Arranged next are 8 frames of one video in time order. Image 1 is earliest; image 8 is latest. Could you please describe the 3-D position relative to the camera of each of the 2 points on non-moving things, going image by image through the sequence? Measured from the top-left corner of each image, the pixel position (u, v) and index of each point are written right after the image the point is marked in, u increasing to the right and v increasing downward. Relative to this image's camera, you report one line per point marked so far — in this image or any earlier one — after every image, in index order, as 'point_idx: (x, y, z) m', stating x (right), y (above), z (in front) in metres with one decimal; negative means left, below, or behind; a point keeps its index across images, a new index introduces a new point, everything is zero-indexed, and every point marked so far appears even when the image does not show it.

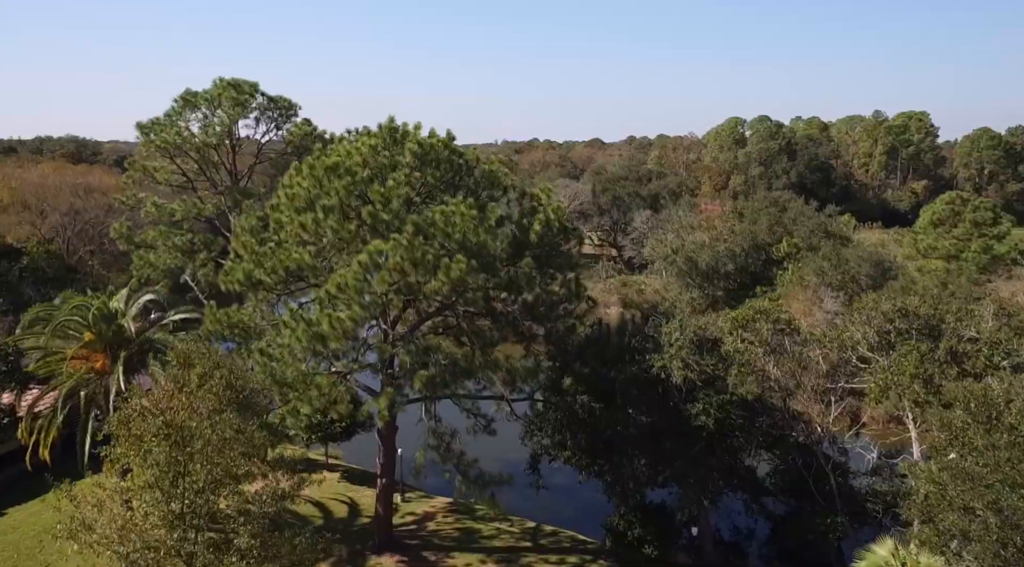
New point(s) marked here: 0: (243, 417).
0: (-4.6, -2.2, +14.8) m
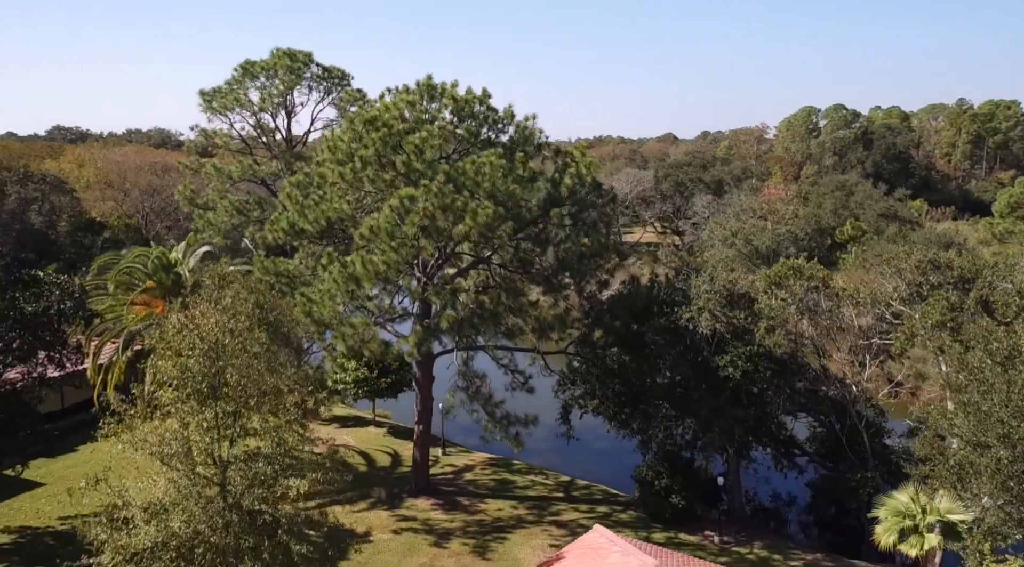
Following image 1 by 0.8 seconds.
0: (-4.3, -1.0, +15.9) m
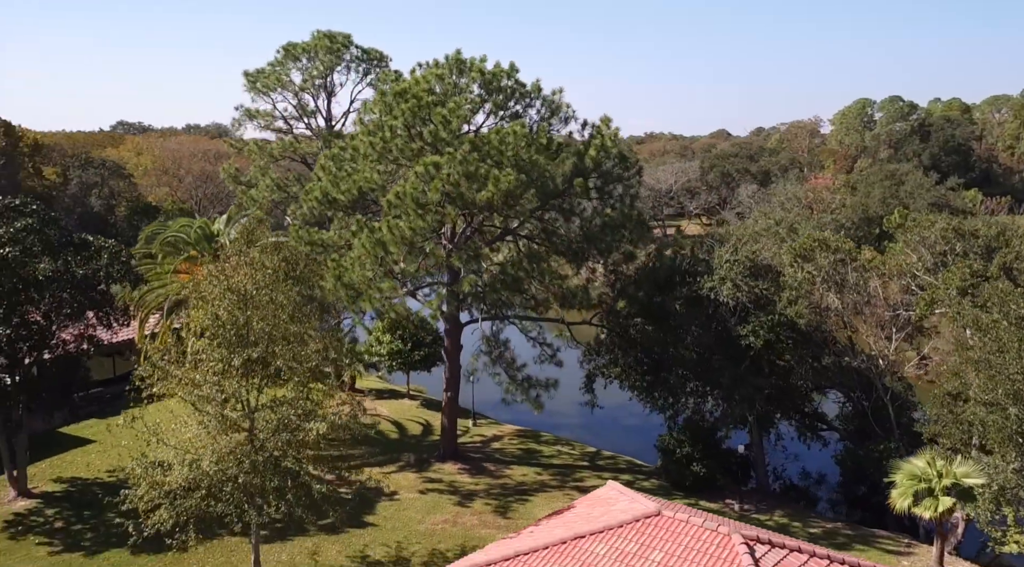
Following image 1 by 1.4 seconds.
0: (-4.0, -0.3, +16.7) m
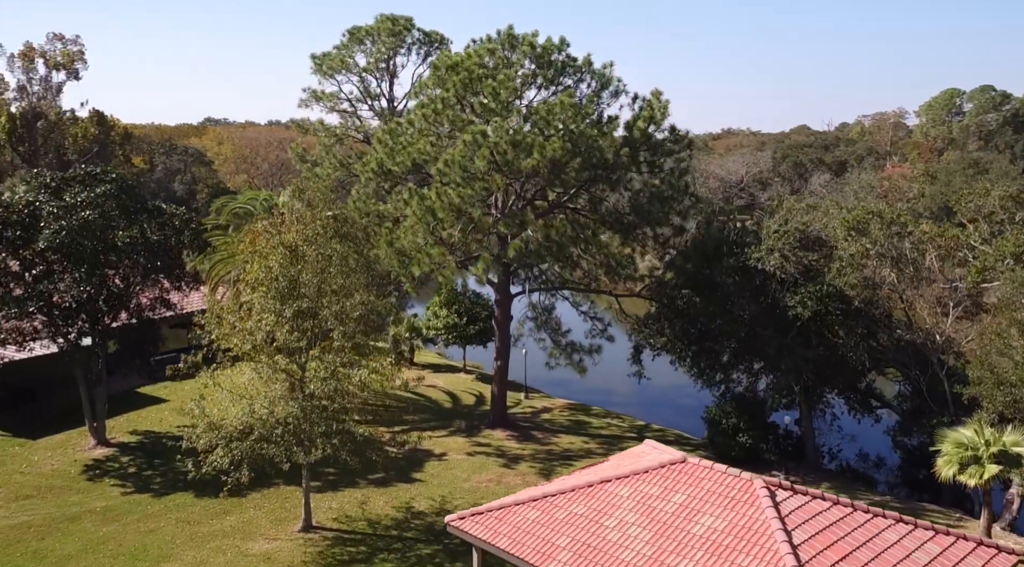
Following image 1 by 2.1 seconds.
0: (-3.2, +0.5, +17.5) m
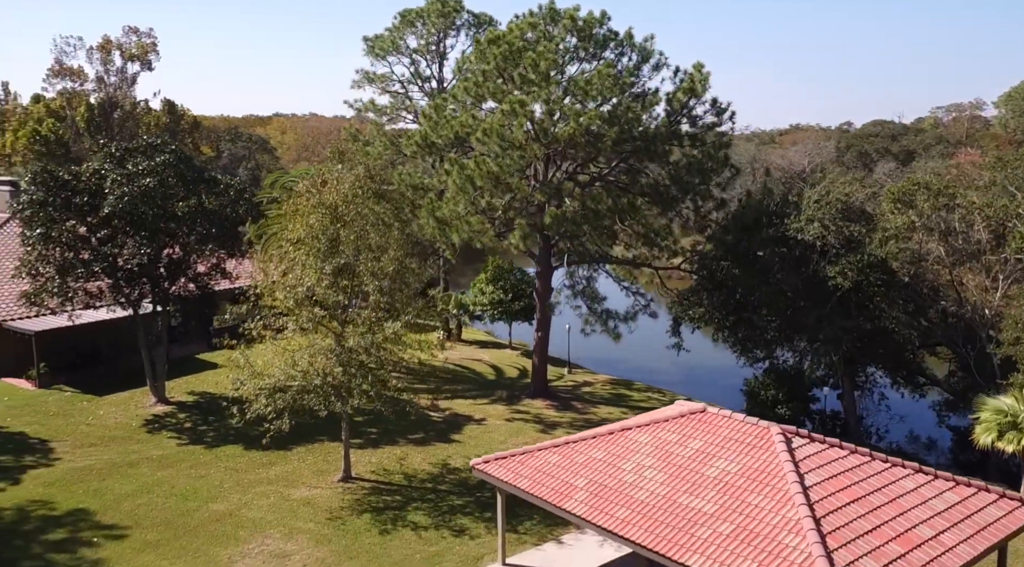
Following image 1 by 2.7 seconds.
0: (-2.5, +1.3, +18.2) m
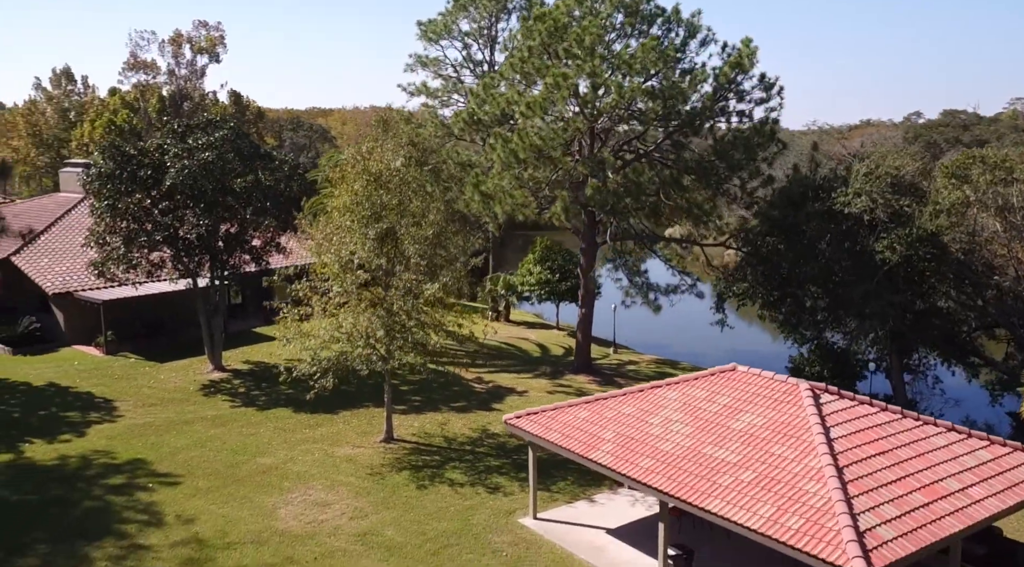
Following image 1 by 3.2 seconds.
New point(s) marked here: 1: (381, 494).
0: (-1.6, +2.0, +18.7) m
1: (-2.3, -3.7, +15.6) m
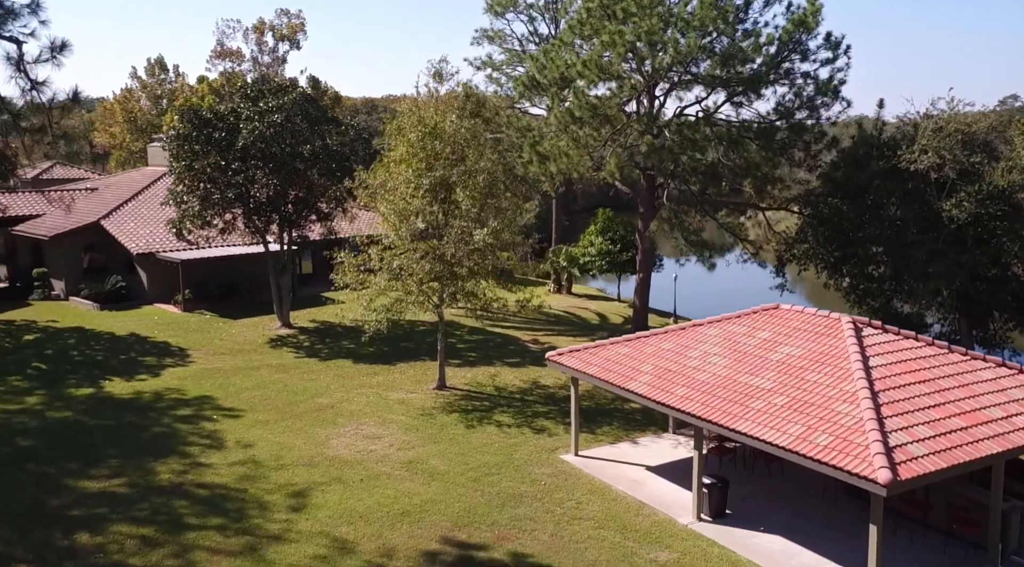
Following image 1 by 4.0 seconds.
0: (-0.5, +3.0, +19.1) m
1: (-1.5, -2.7, +16.1) m
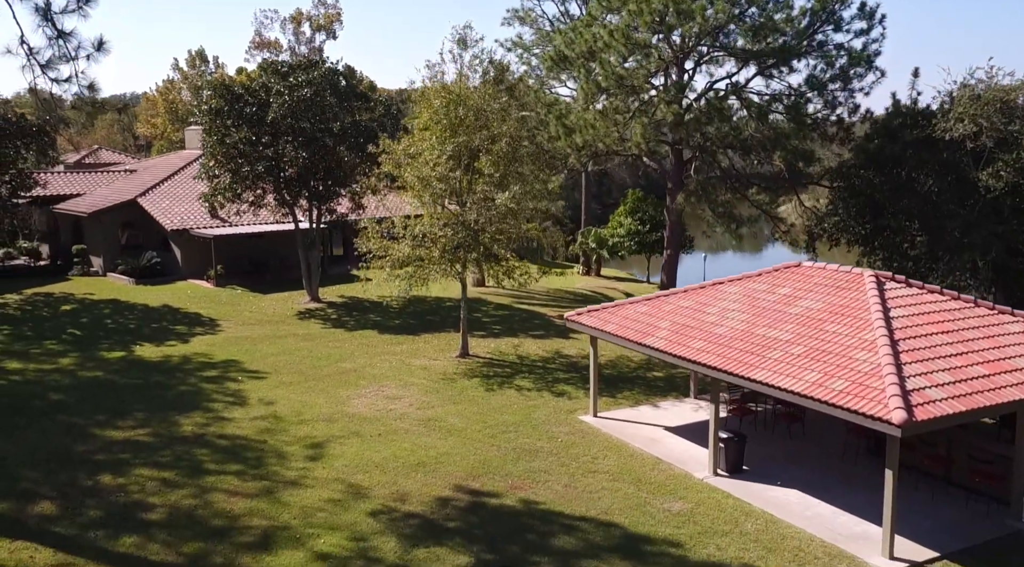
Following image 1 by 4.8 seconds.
0: (+0.1, +3.7, +19.1) m
1: (-1.1, -2.0, +16.2) m
